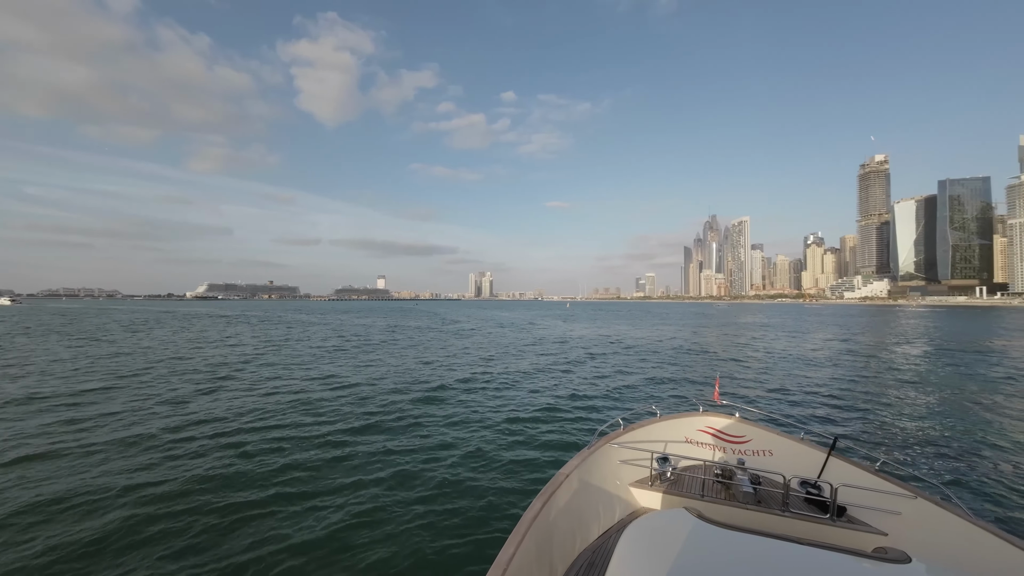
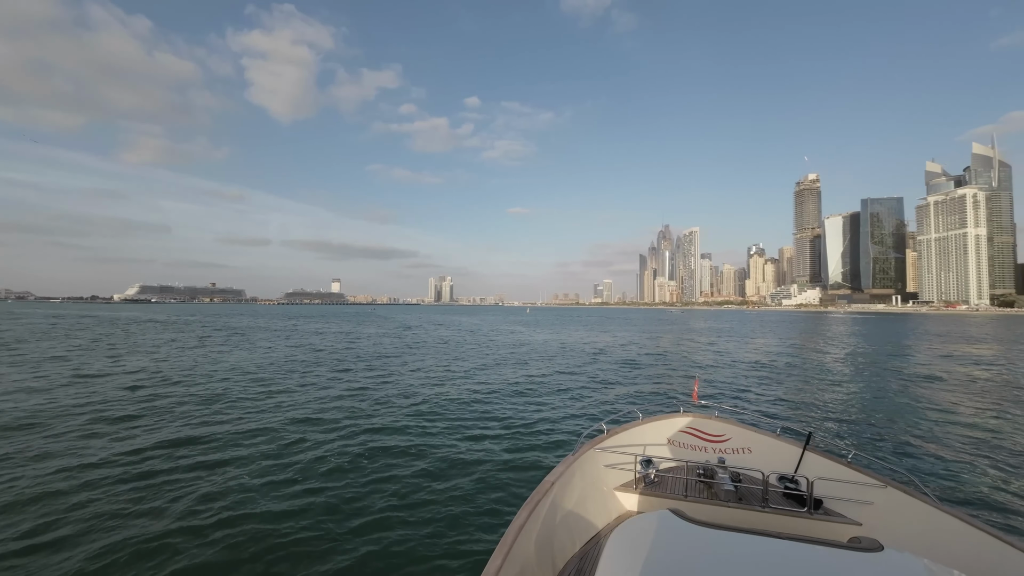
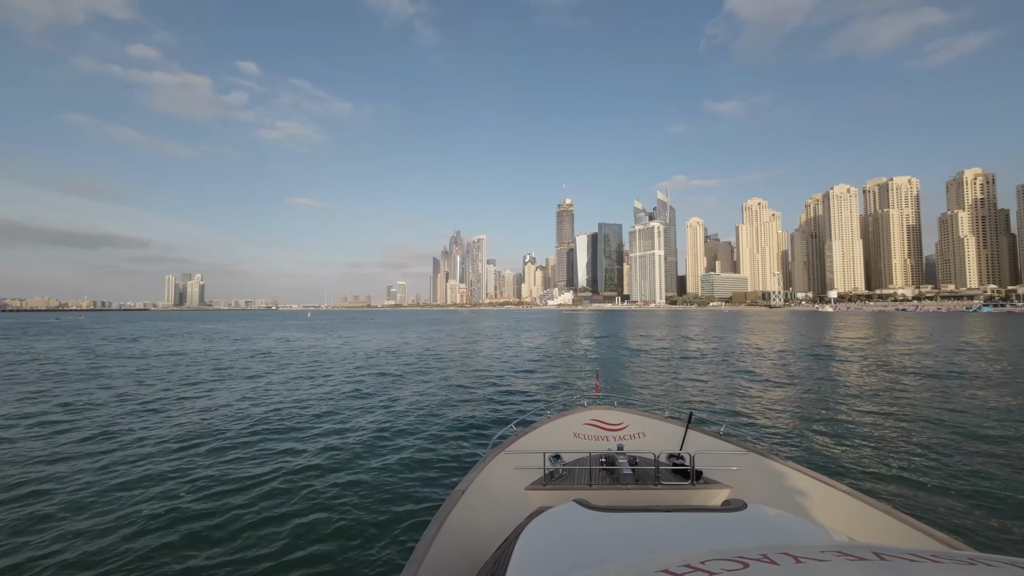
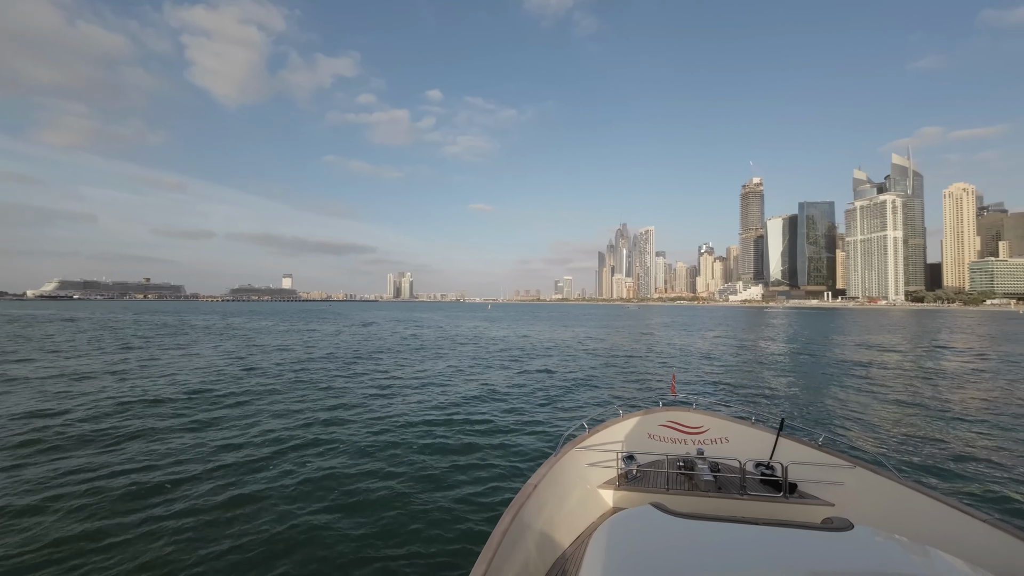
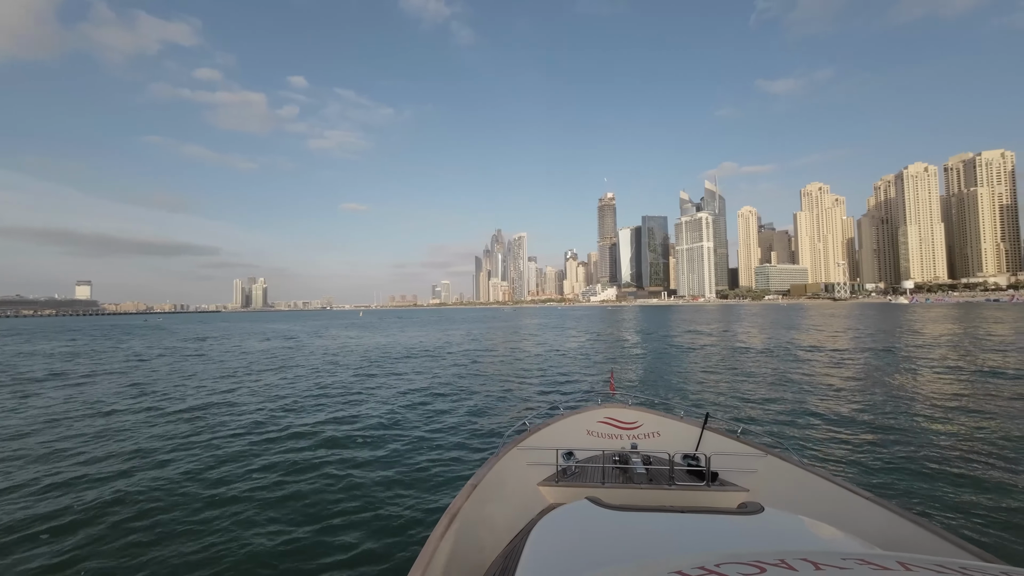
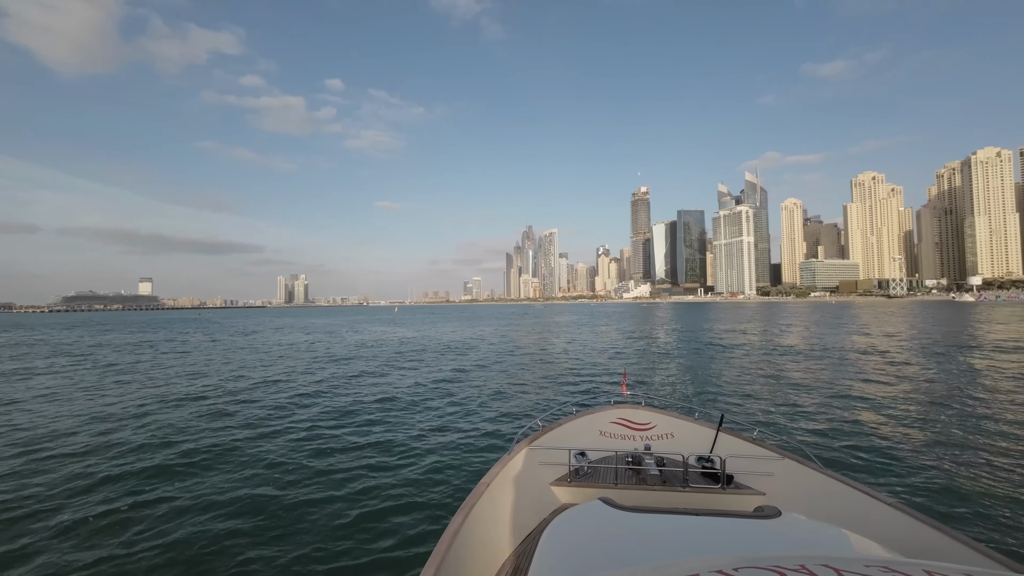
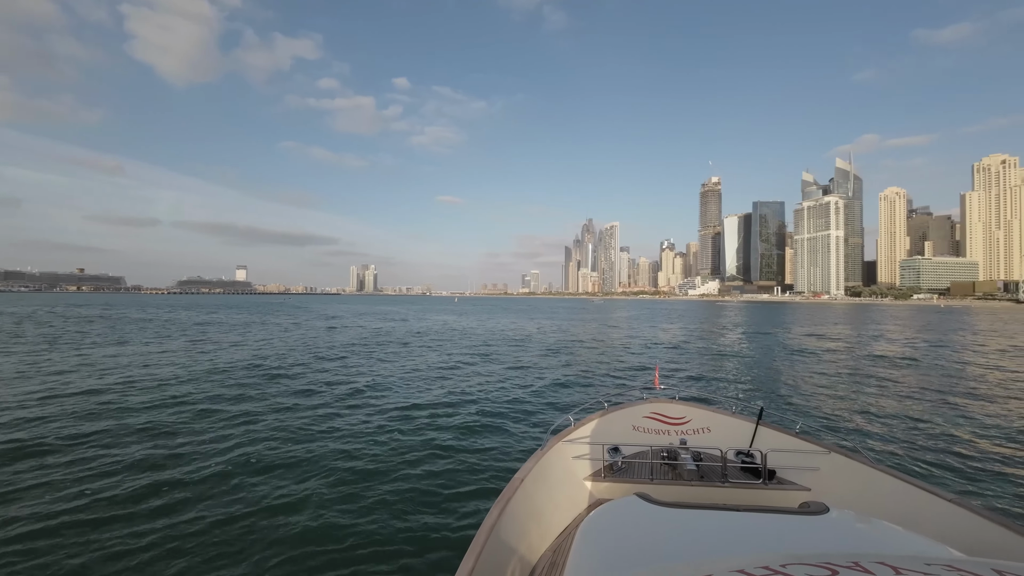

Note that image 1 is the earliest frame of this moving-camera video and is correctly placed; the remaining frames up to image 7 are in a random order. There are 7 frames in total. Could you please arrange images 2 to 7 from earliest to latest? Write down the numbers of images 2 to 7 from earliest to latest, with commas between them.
2, 4, 7, 6, 5, 3
